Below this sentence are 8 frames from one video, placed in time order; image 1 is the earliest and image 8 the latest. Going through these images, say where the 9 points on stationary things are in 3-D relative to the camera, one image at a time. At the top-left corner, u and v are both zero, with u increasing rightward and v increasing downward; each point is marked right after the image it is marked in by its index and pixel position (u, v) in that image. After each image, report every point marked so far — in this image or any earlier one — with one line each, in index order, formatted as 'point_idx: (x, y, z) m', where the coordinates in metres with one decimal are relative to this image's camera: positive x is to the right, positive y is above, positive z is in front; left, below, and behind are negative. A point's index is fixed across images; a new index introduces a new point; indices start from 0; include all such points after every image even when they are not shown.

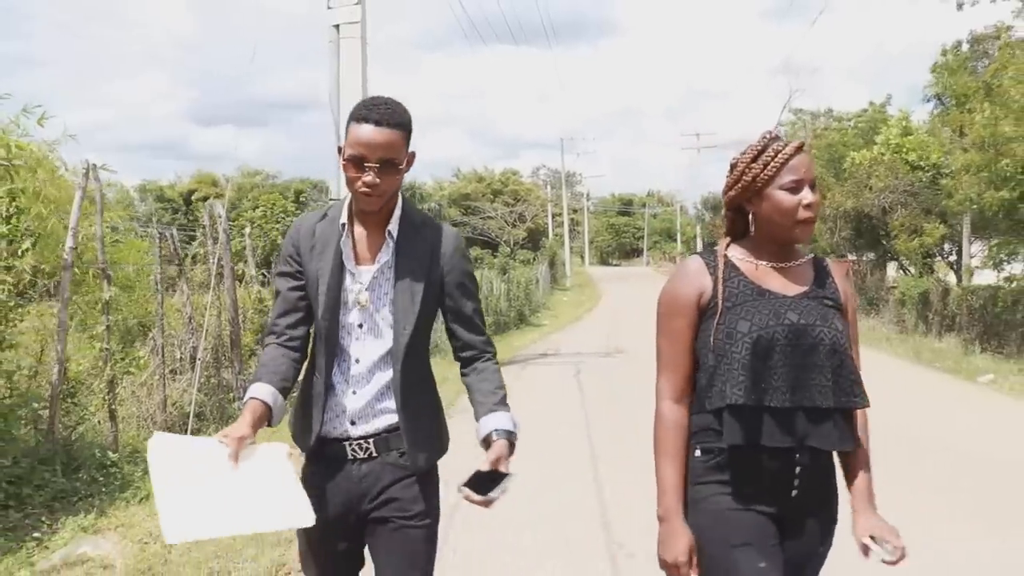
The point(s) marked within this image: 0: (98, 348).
0: (-2.7, -0.4, +6.1) m
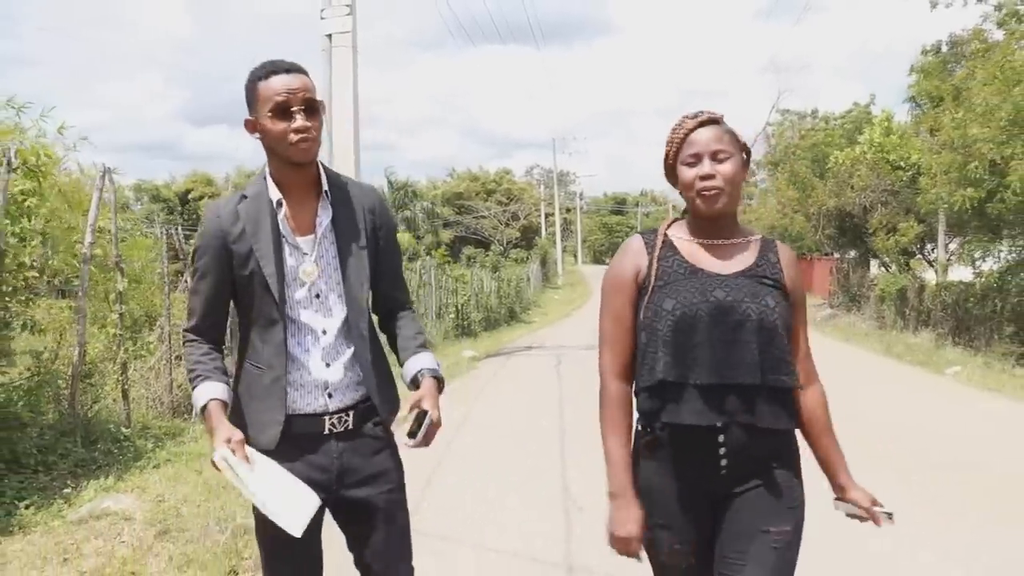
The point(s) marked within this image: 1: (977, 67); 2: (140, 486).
0: (-2.9, -0.3, +6.7) m
1: (+8.0, +3.8, +15.7) m
2: (-2.1, -1.1, +5.2) m
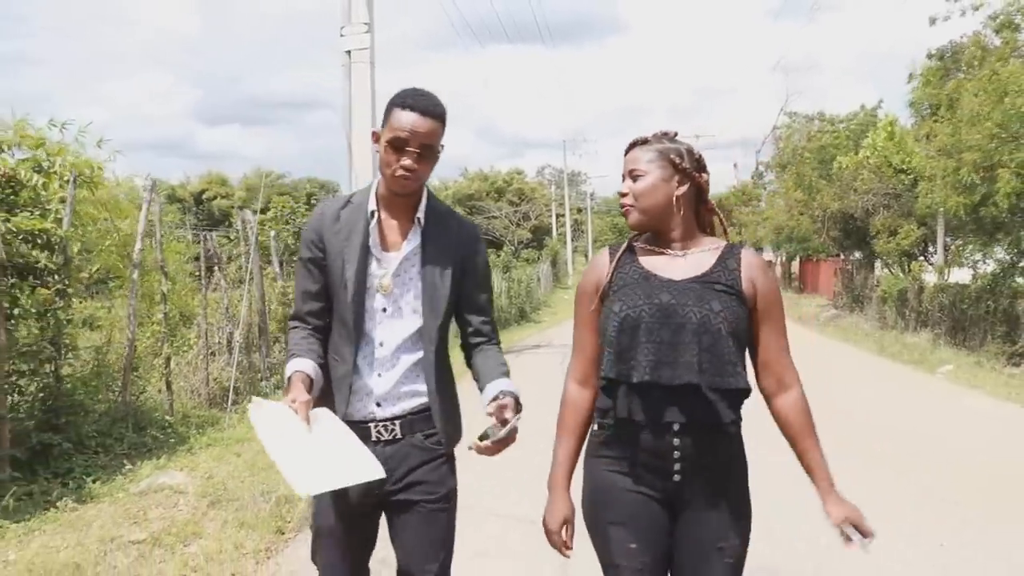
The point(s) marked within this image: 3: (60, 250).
0: (-2.9, -0.3, +7.4) m
1: (+8.1, +3.7, +16.3) m
2: (-2.1, -1.1, +5.9) m
3: (-2.8, +0.2, +5.8) m
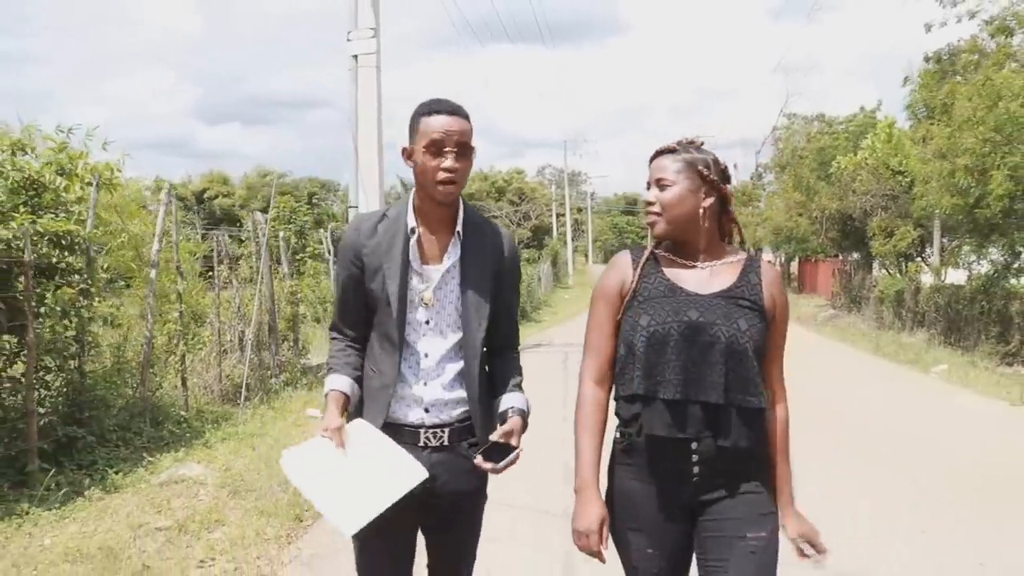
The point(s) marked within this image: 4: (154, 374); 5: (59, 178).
0: (-2.8, -0.3, +7.7) m
1: (+8.2, +3.7, +16.5) m
2: (-2.0, -1.1, +6.2) m
3: (-2.8, +0.2, +6.1) m
4: (-2.9, -0.7, +7.4) m
5: (-3.1, +0.7, +6.2) m
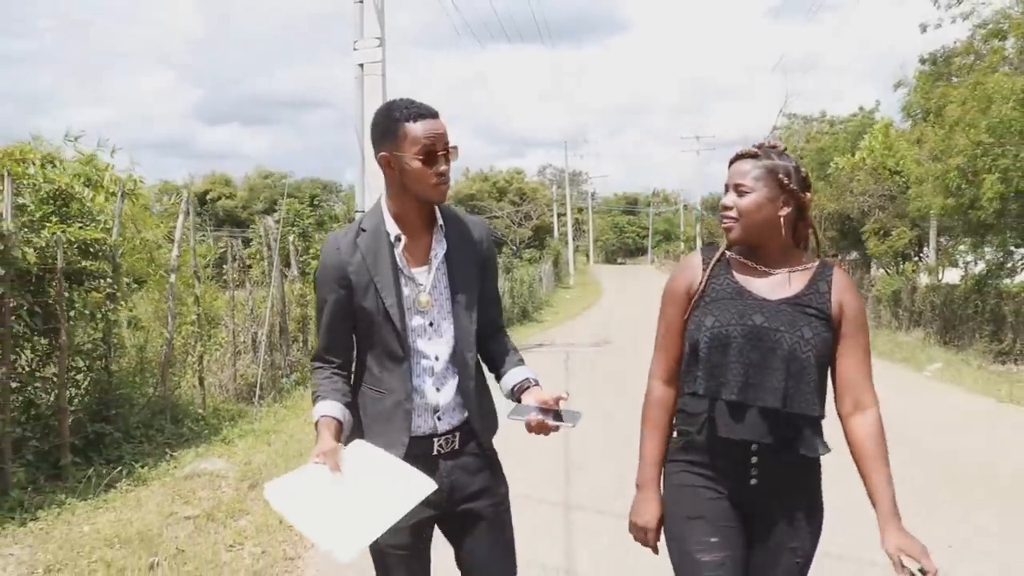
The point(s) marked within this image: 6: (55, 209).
0: (-2.8, -0.4, +8.0) m
1: (+8.2, +3.7, +16.9) m
2: (-2.0, -1.2, +6.5) m
3: (-2.8, +0.2, +6.4) m
4: (-2.8, -0.7, +7.7) m
5: (-3.0, +0.7, +6.6) m
6: (-3.1, +0.5, +6.2) m
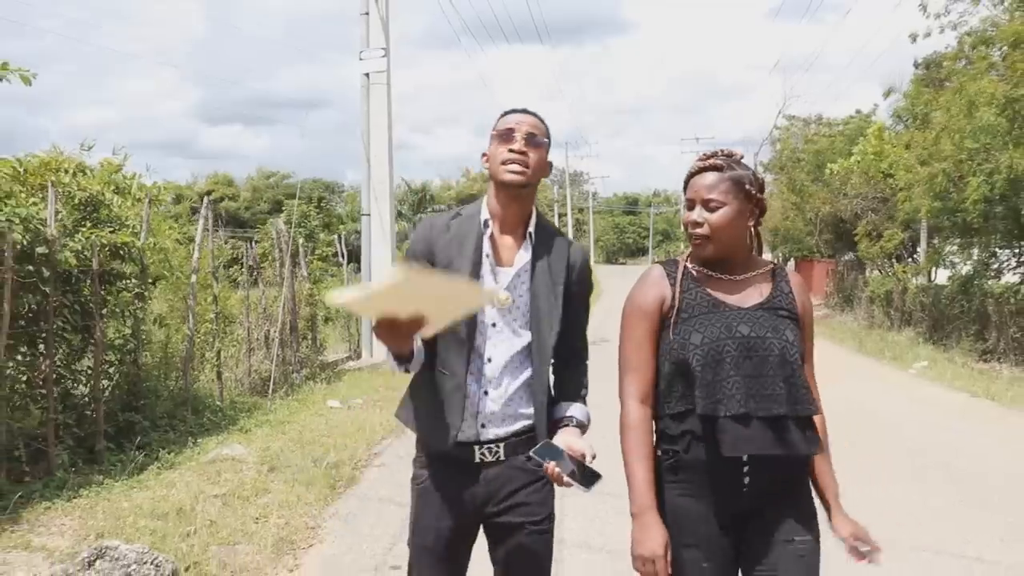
0: (-2.8, -0.4, +8.6) m
1: (+8.2, +3.7, +17.4) m
2: (-2.0, -1.2, +7.0) m
3: (-2.8, +0.2, +6.9) m
4: (-2.8, -0.7, +8.2) m
5: (-3.1, +0.7, +7.1) m
6: (-3.1, +0.5, +6.8) m
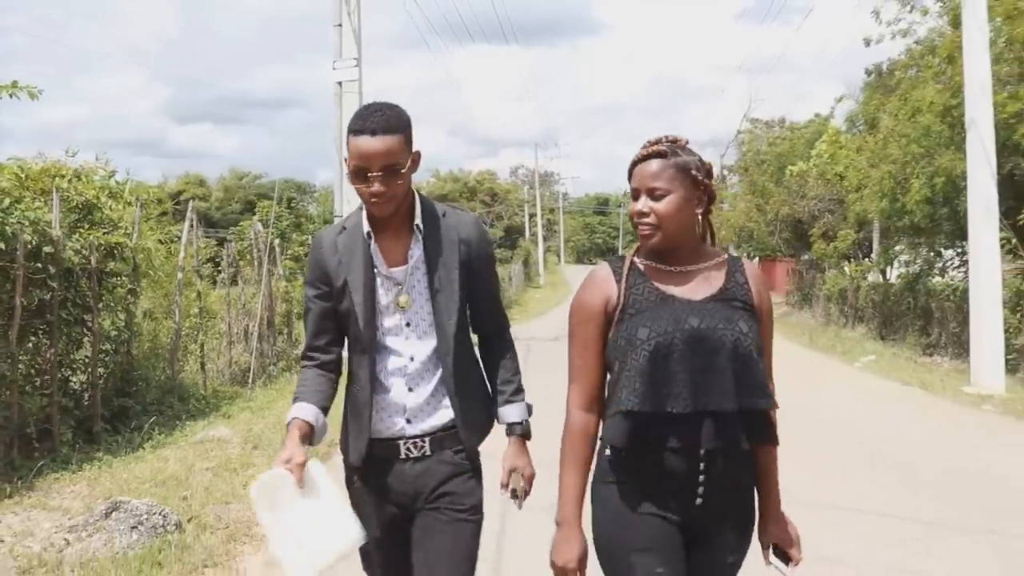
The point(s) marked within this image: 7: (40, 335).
0: (-3.2, -0.3, +9.2) m
1: (+7.6, +3.8, +18.3) m
2: (-2.4, -1.1, +7.7) m
3: (-3.1, +0.2, +7.5) m
4: (-3.2, -0.7, +8.9) m
5: (-3.4, +0.7, +7.7) m
6: (-3.4, +0.6, +7.4) m
7: (-3.2, -0.3, +6.3) m
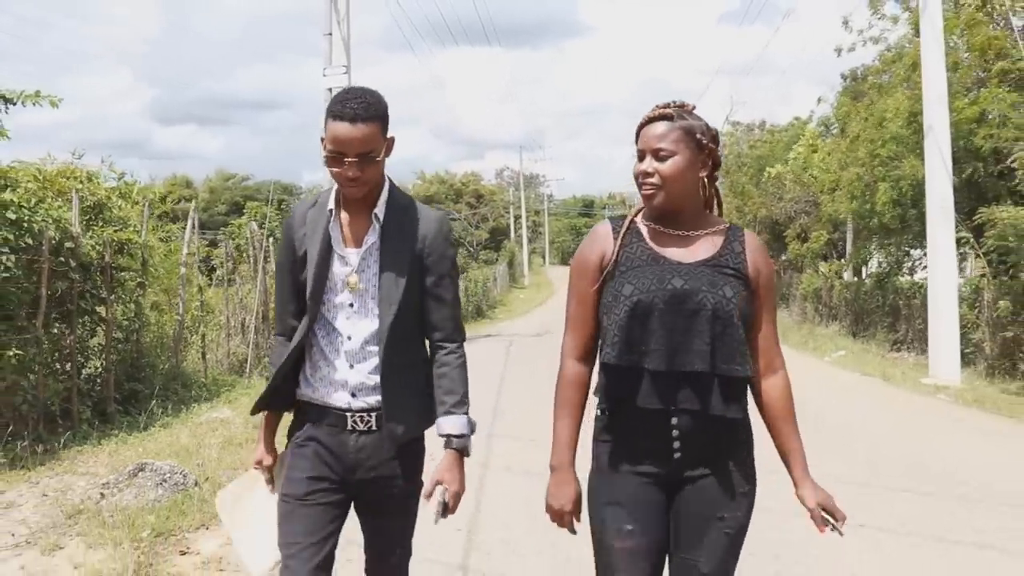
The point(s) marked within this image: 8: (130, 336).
0: (-3.4, -0.3, +9.8) m
1: (+7.2, +3.8, +19.1) m
2: (-2.5, -1.1, +8.3) m
3: (-3.3, +0.3, +8.1) m
4: (-3.4, -0.6, +9.4) m
5: (-3.6, +0.8, +8.3) m
6: (-3.6, +0.6, +8.0) m
7: (-3.4, -0.3, +6.9) m
8: (-3.3, -0.4, +8.0) m
